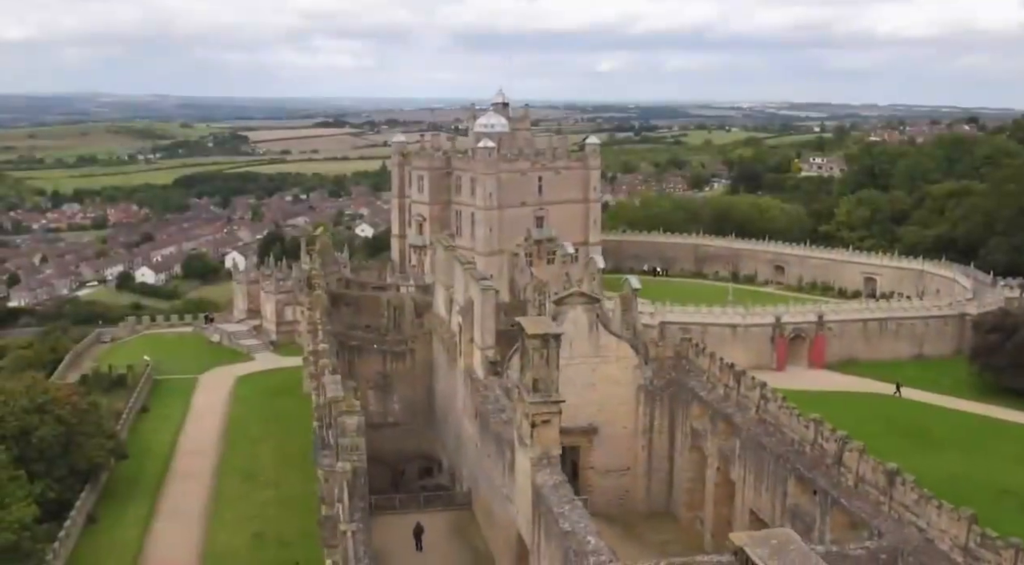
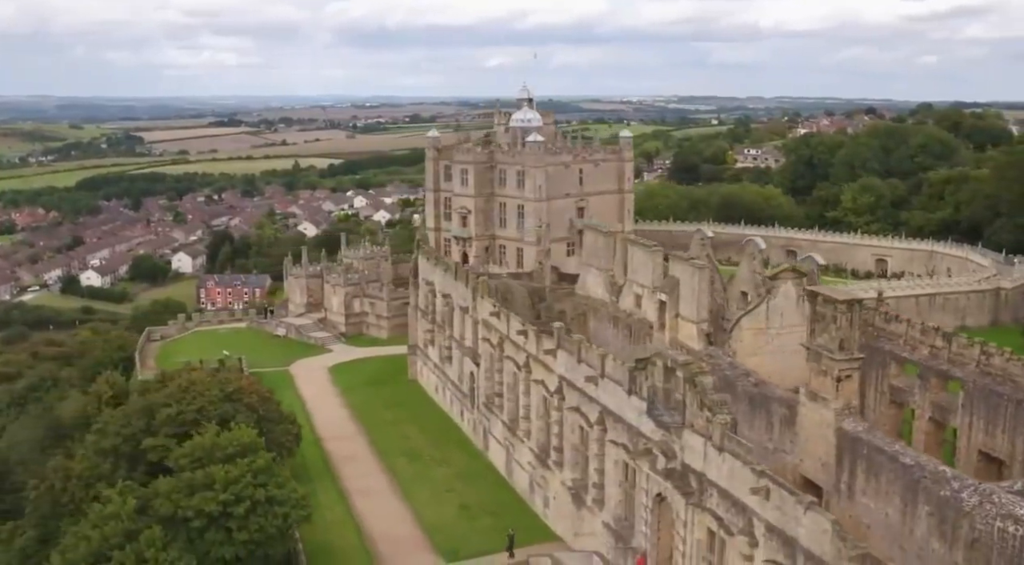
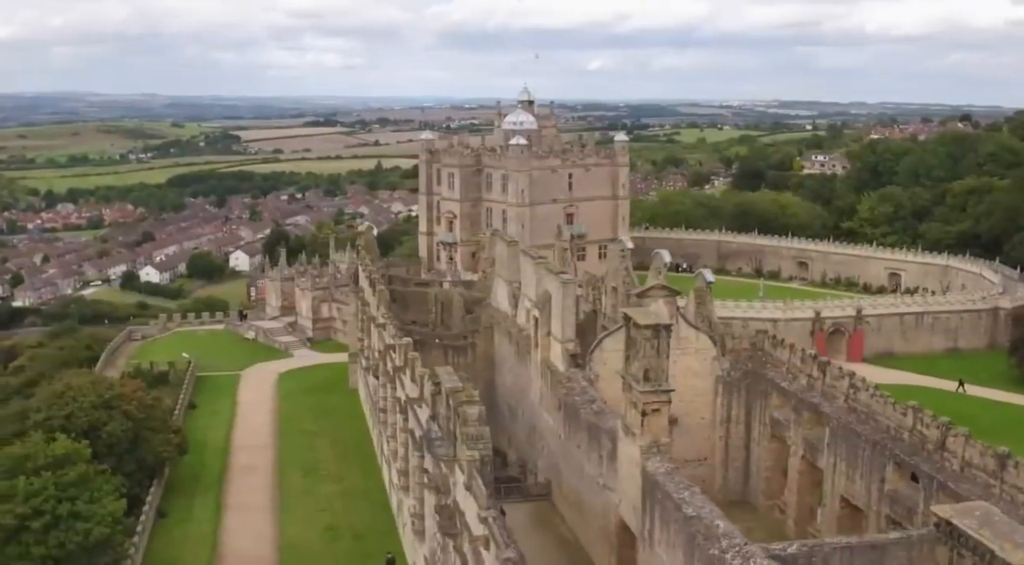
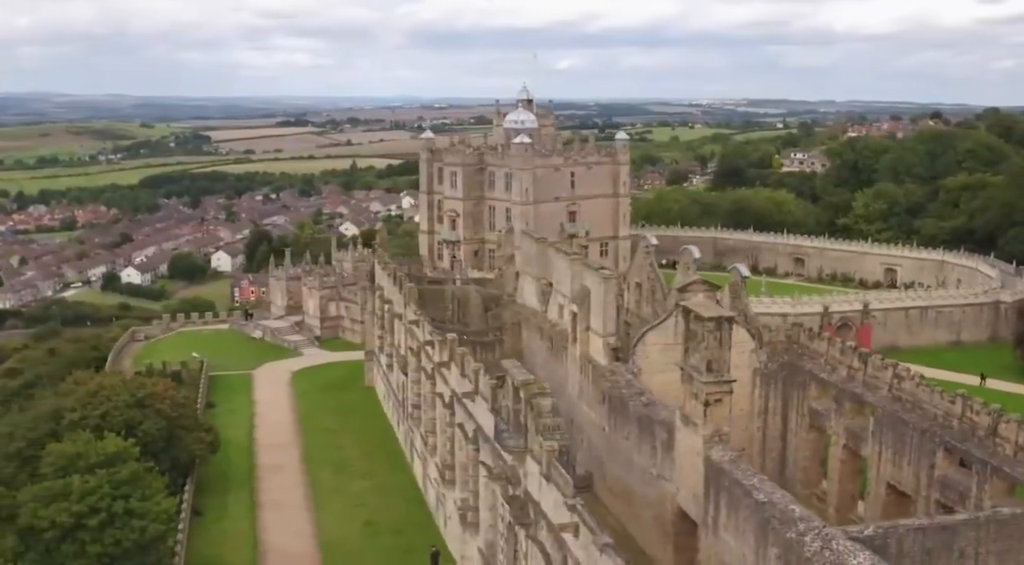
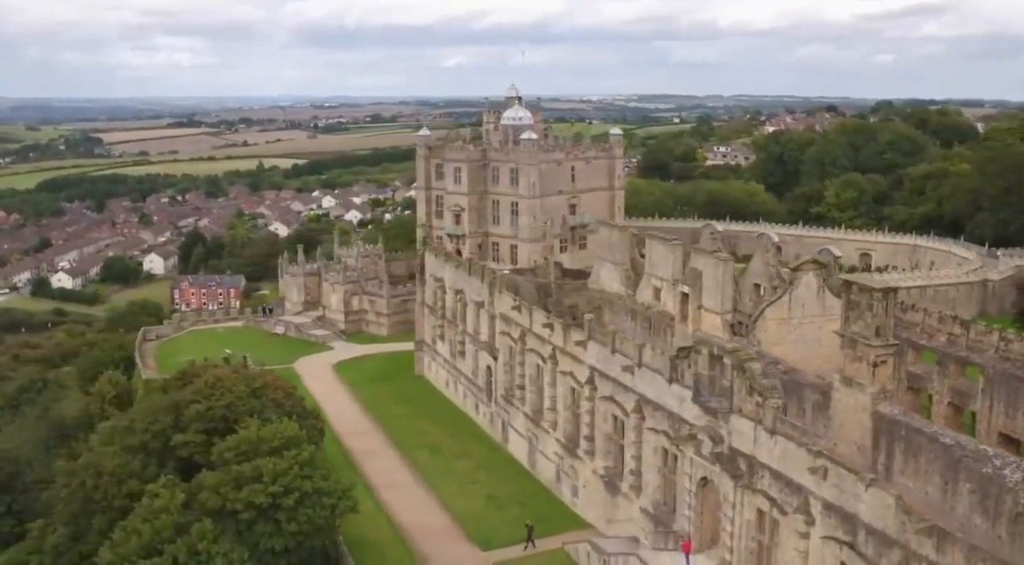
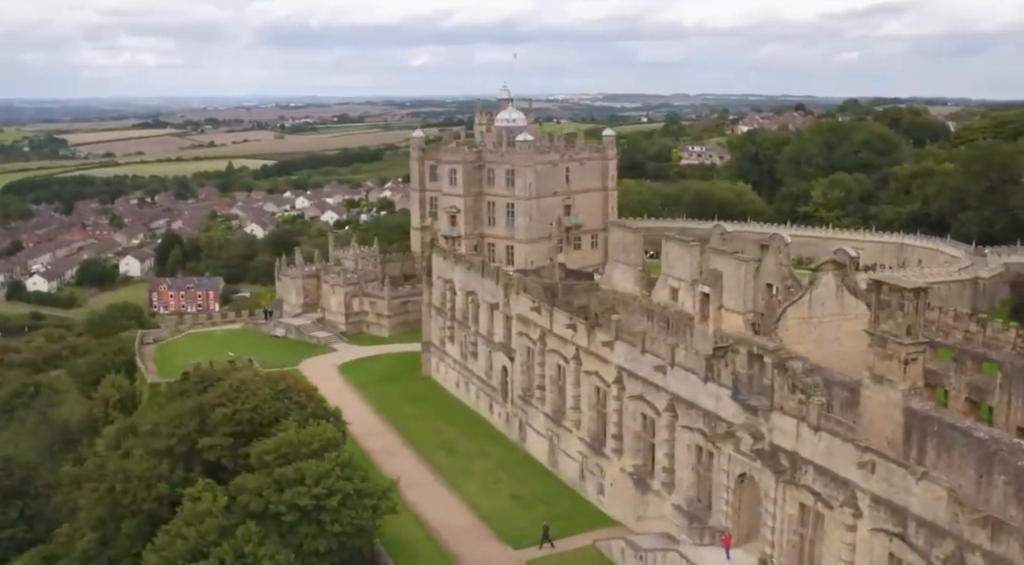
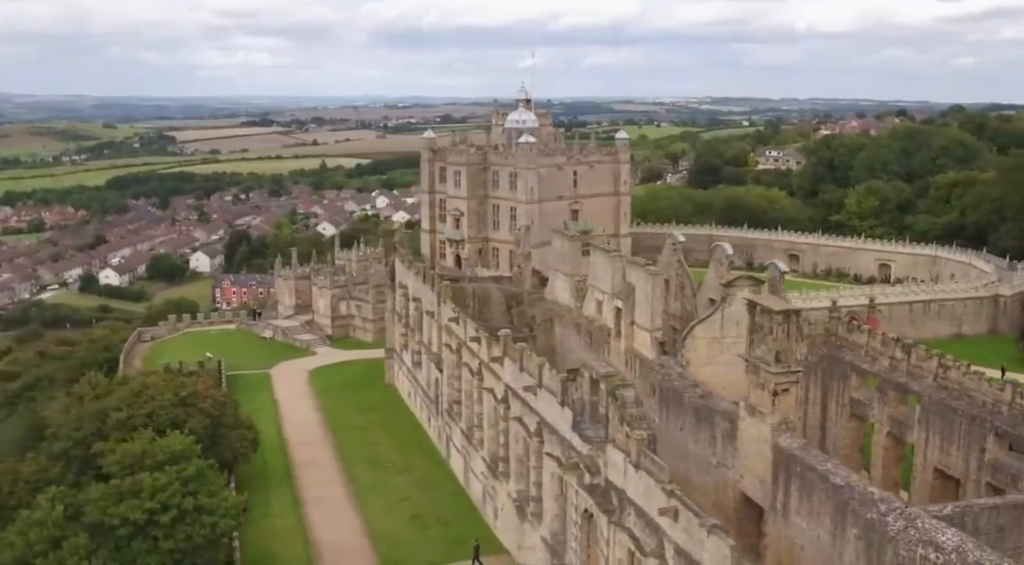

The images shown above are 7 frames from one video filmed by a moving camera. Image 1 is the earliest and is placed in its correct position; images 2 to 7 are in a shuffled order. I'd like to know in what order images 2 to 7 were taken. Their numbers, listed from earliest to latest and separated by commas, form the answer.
3, 4, 7, 2, 5, 6
